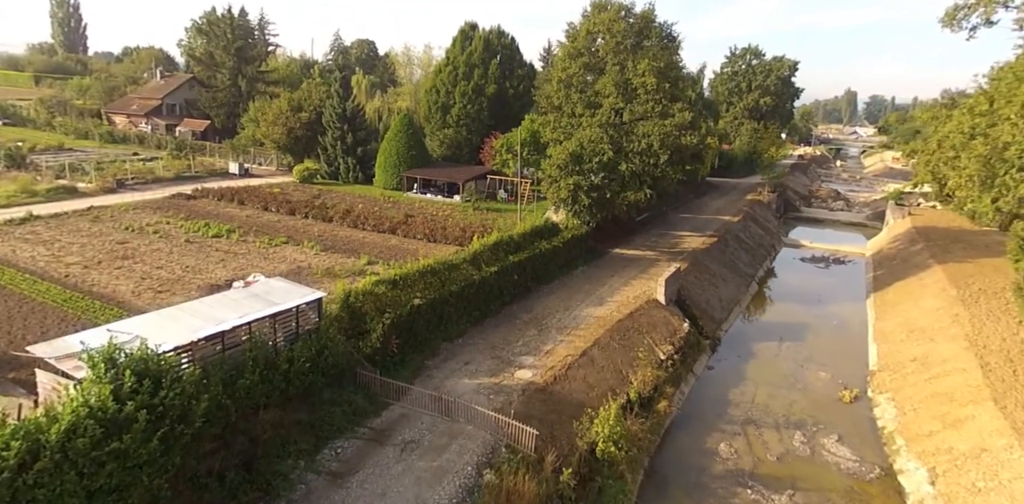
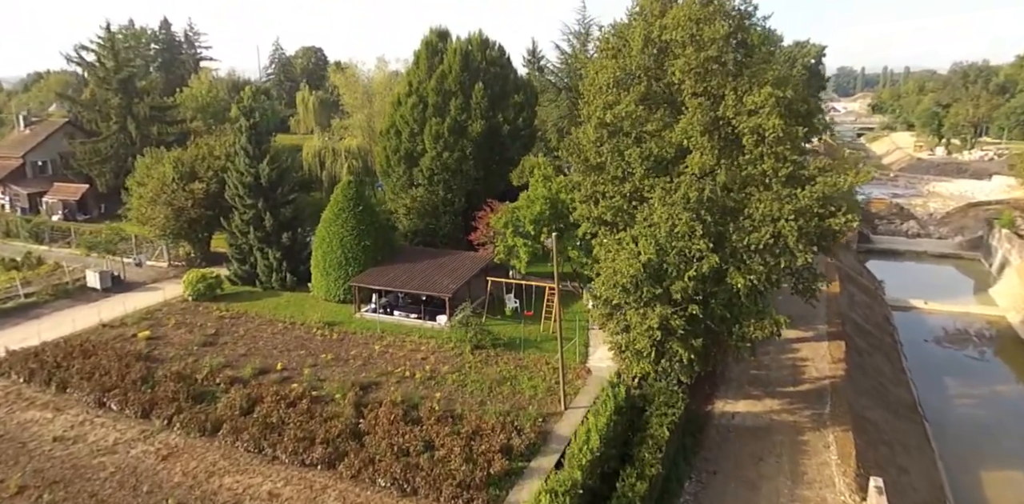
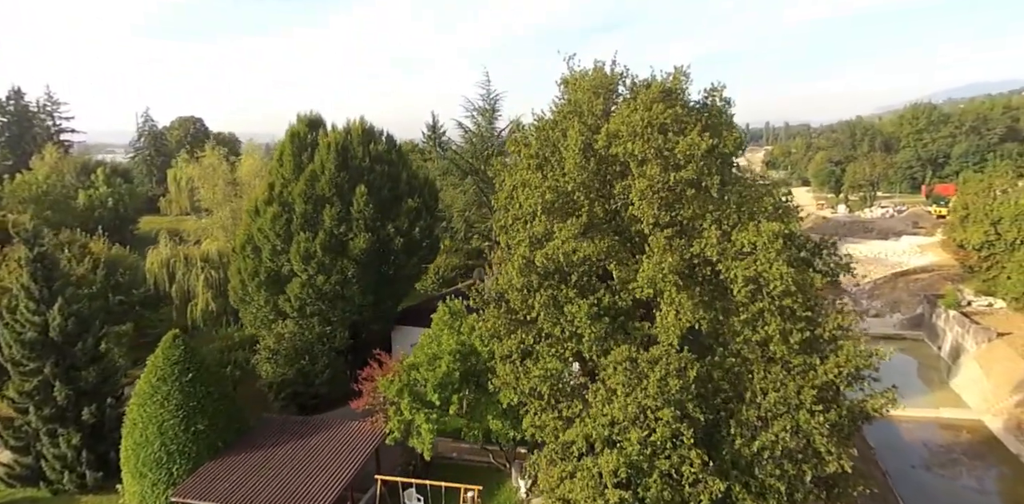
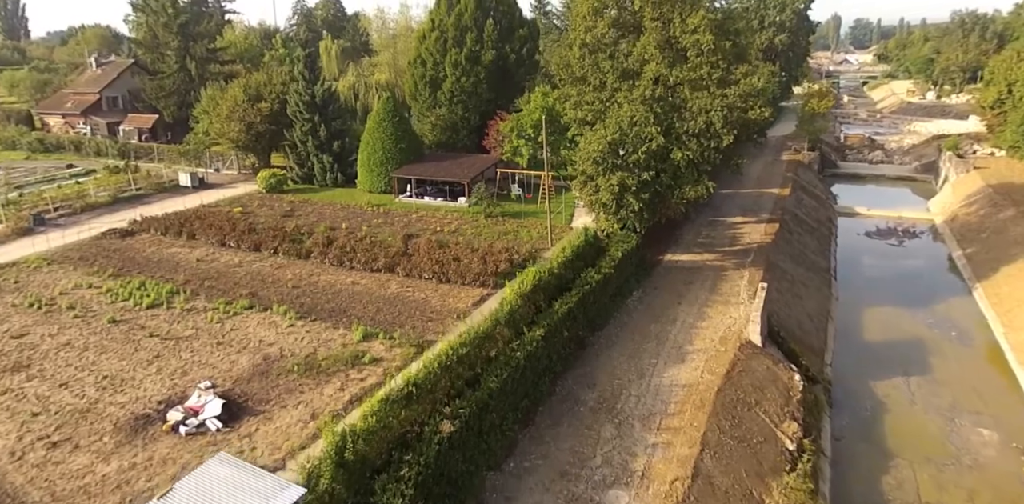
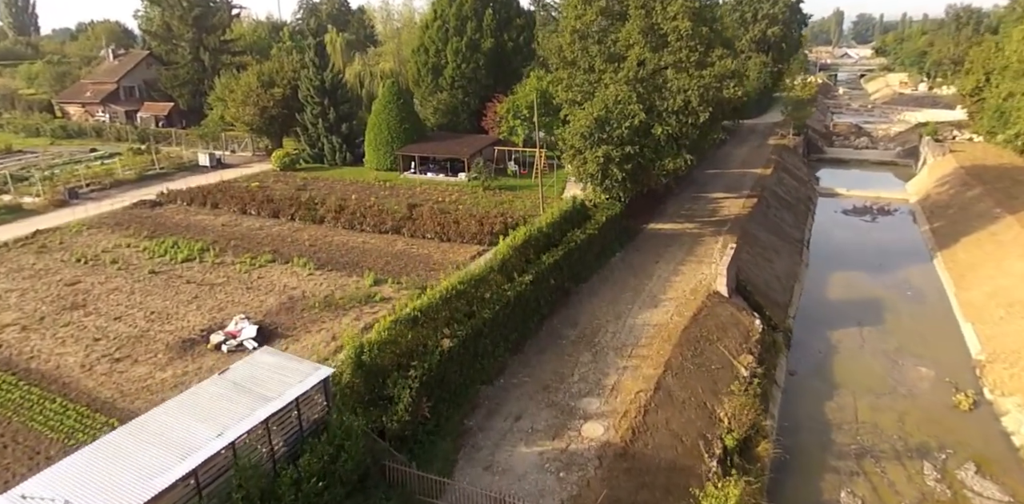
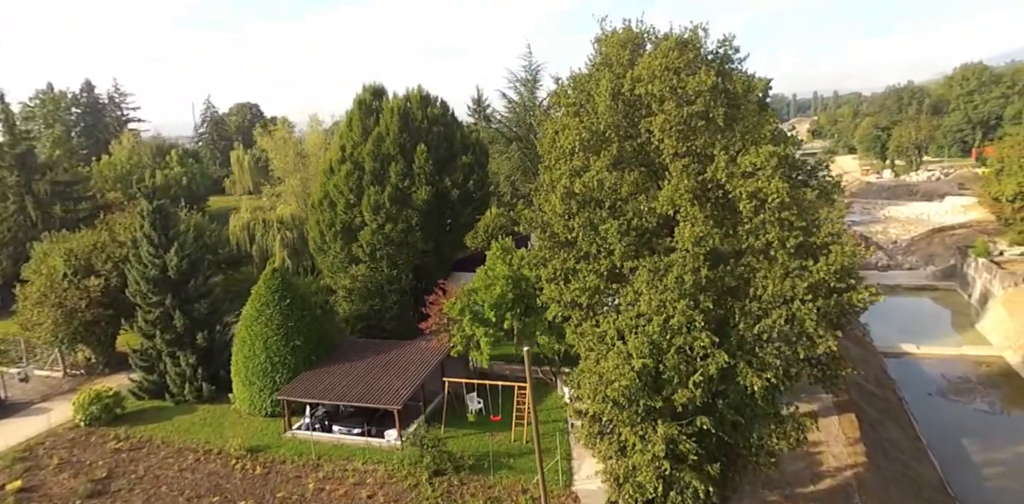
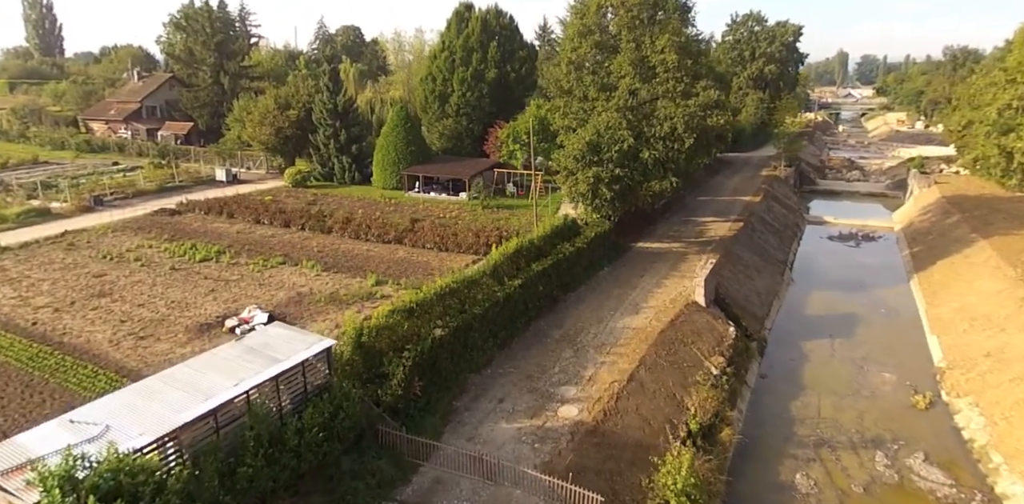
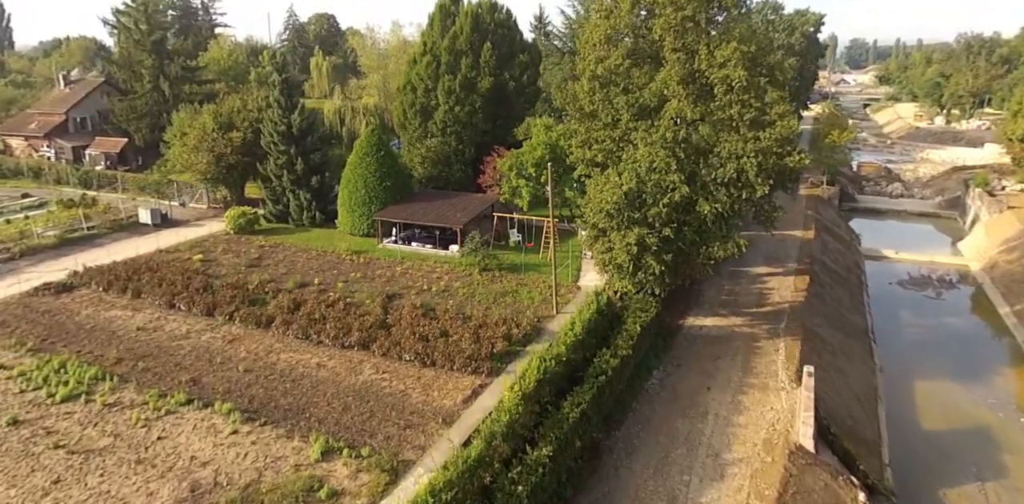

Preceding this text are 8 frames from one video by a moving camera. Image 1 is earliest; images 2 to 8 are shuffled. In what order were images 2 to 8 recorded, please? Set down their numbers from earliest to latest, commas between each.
7, 5, 4, 8, 2, 6, 3
